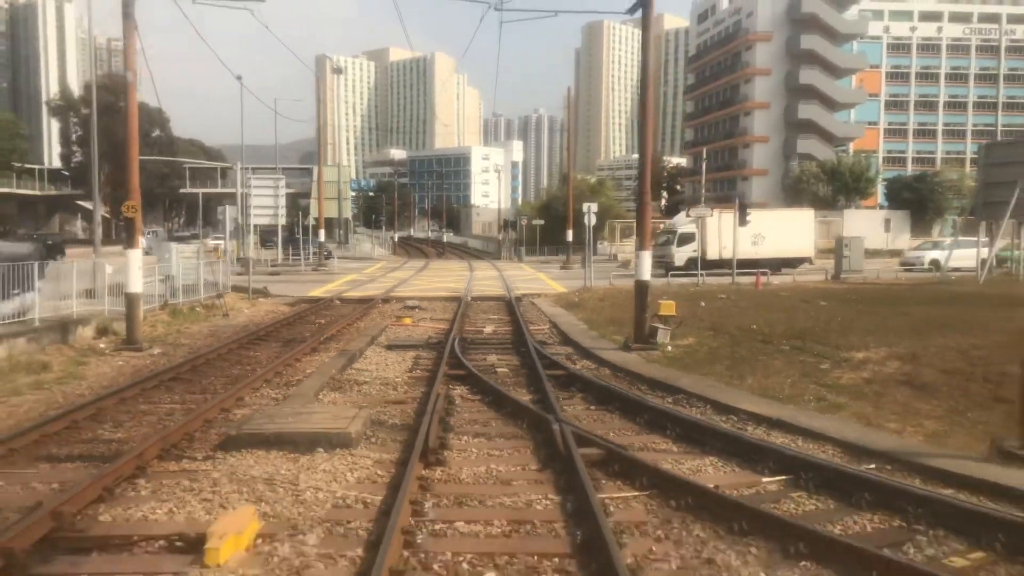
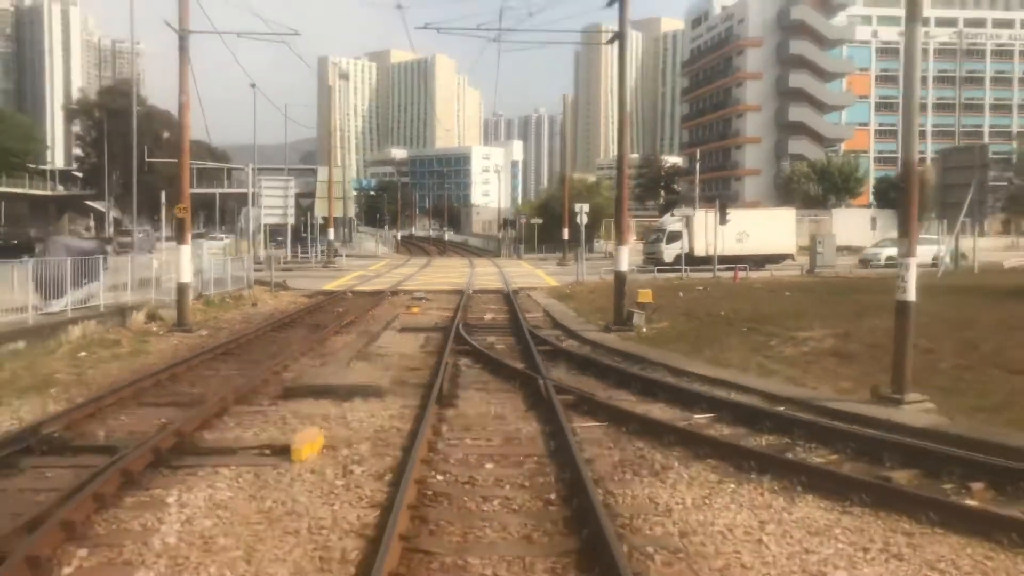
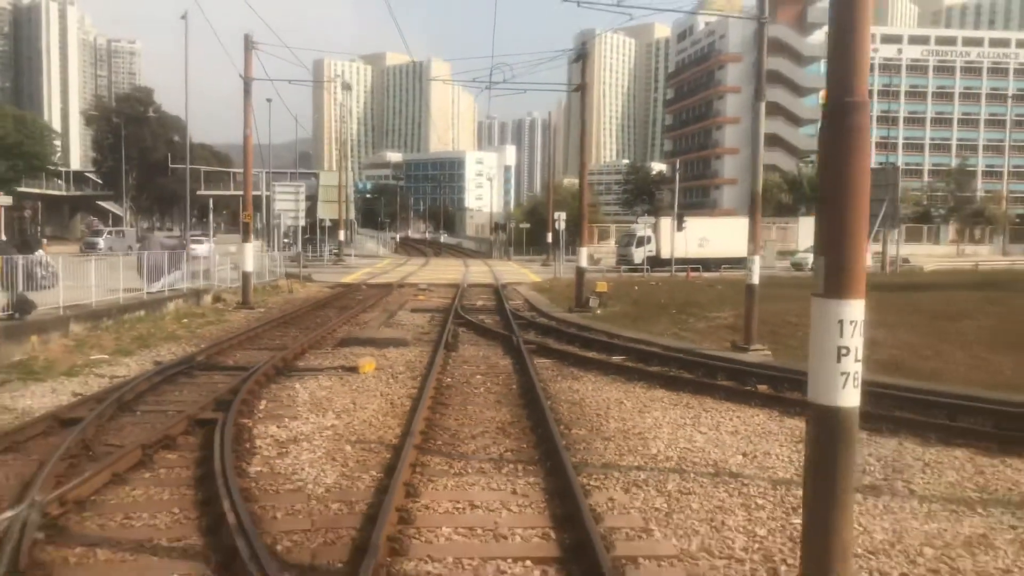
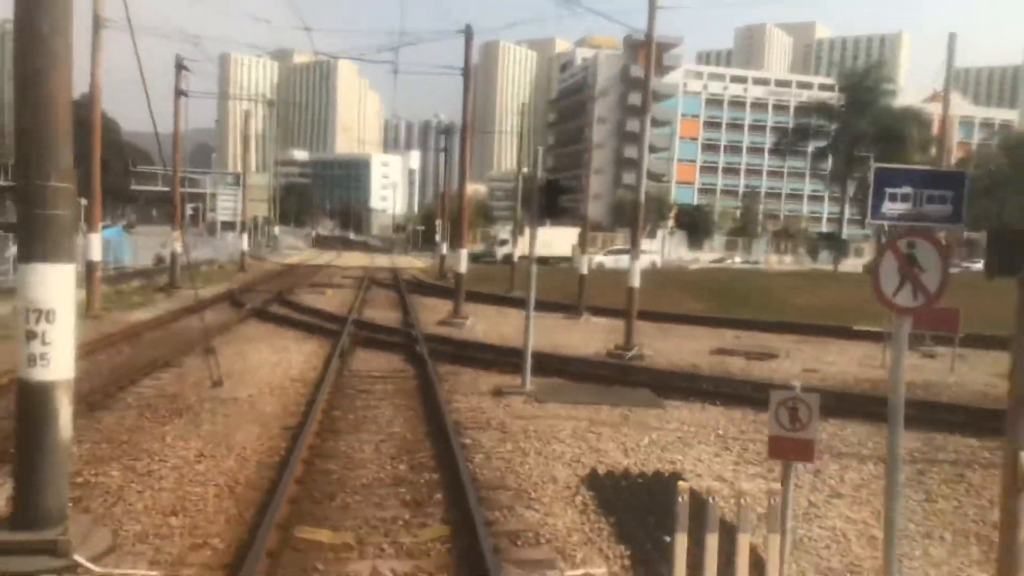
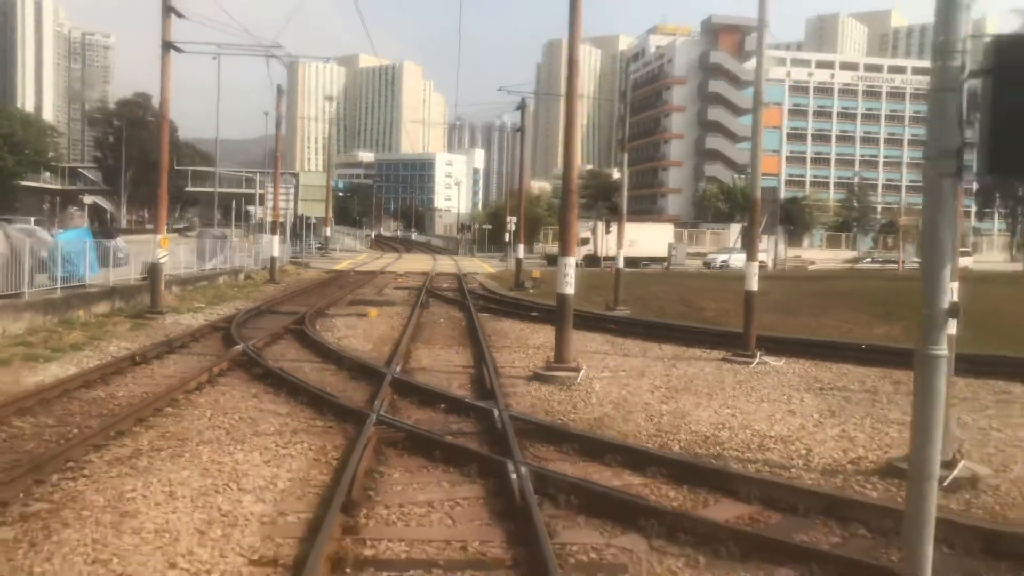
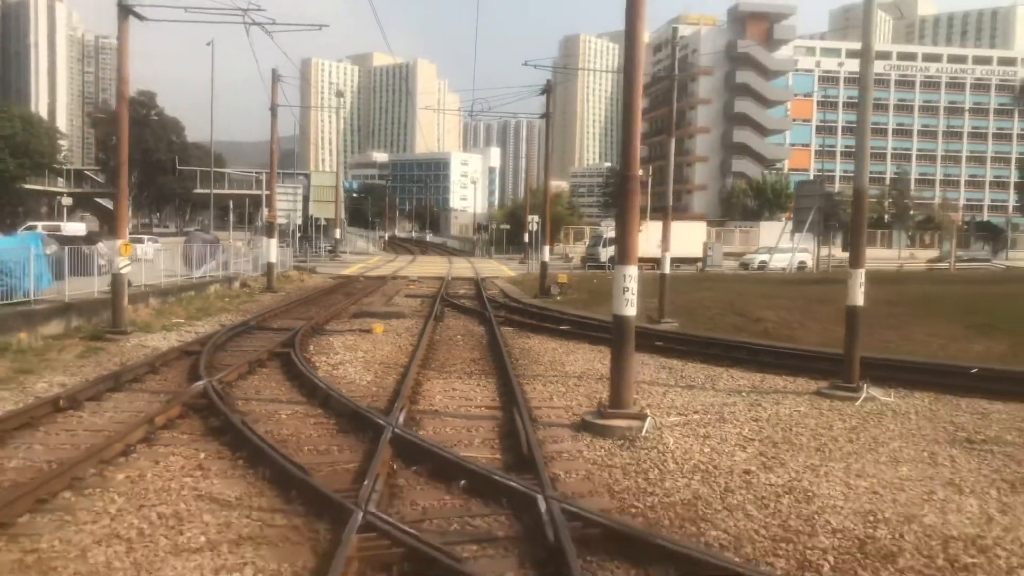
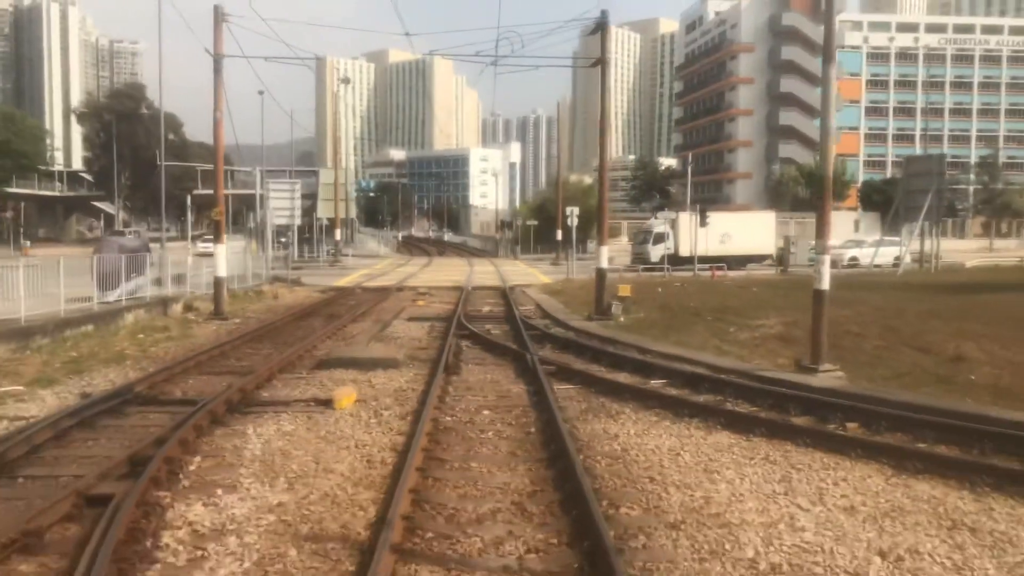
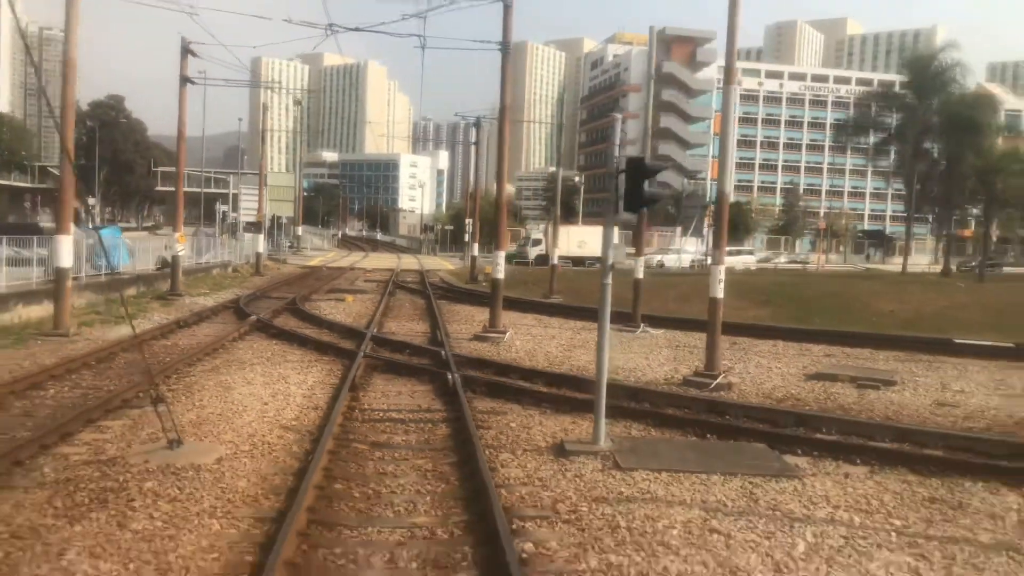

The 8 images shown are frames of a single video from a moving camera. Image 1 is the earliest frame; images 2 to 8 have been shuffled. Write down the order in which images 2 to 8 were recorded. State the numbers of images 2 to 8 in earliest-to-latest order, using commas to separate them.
2, 7, 3, 6, 5, 8, 4
